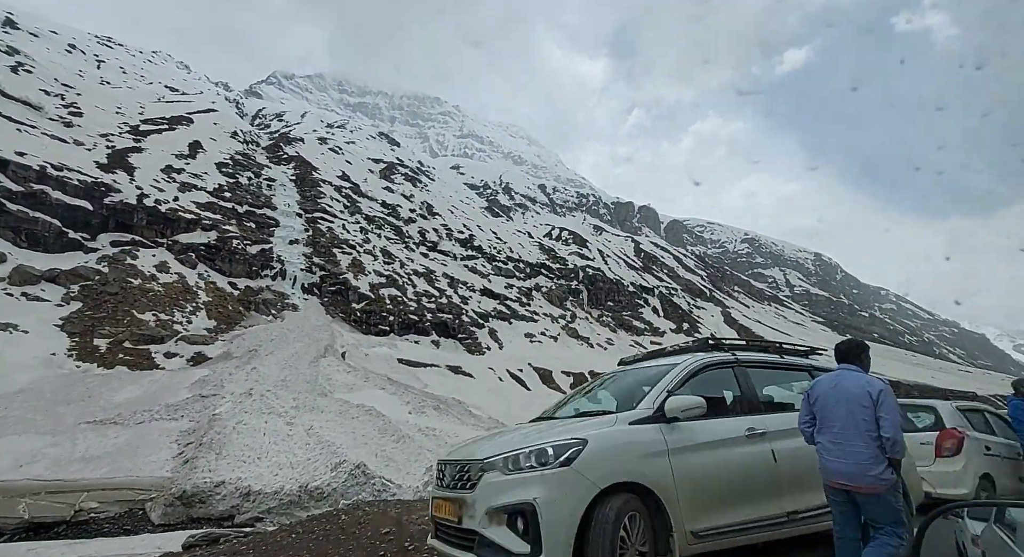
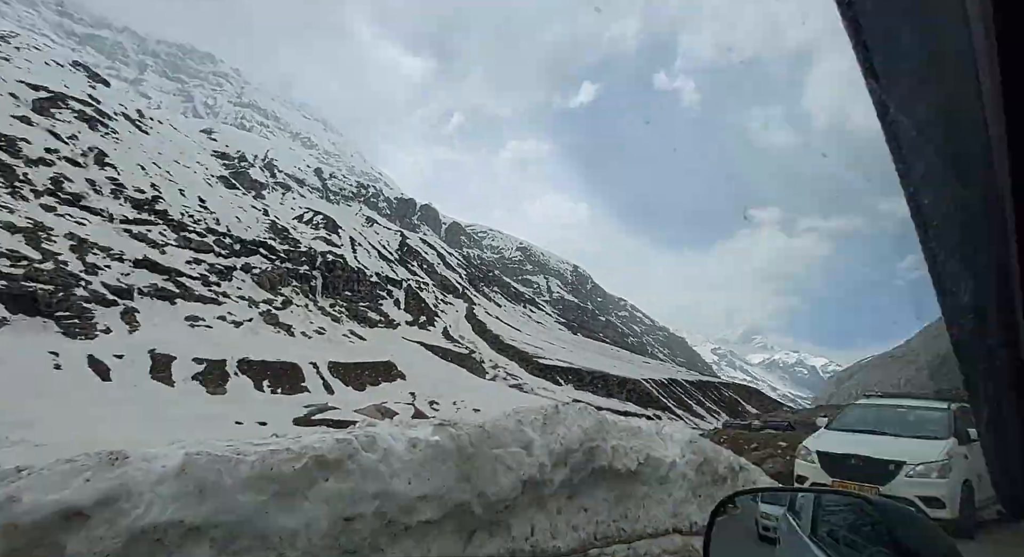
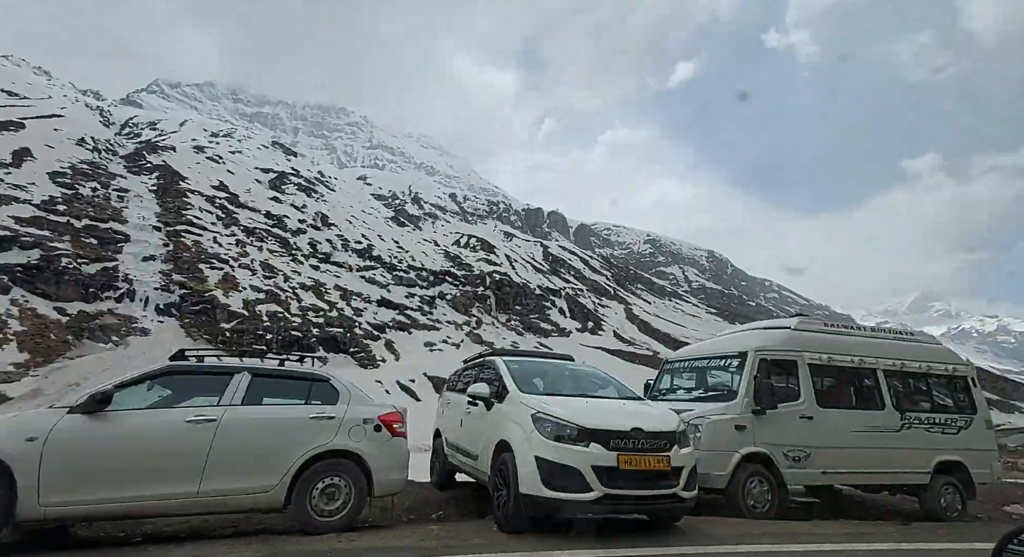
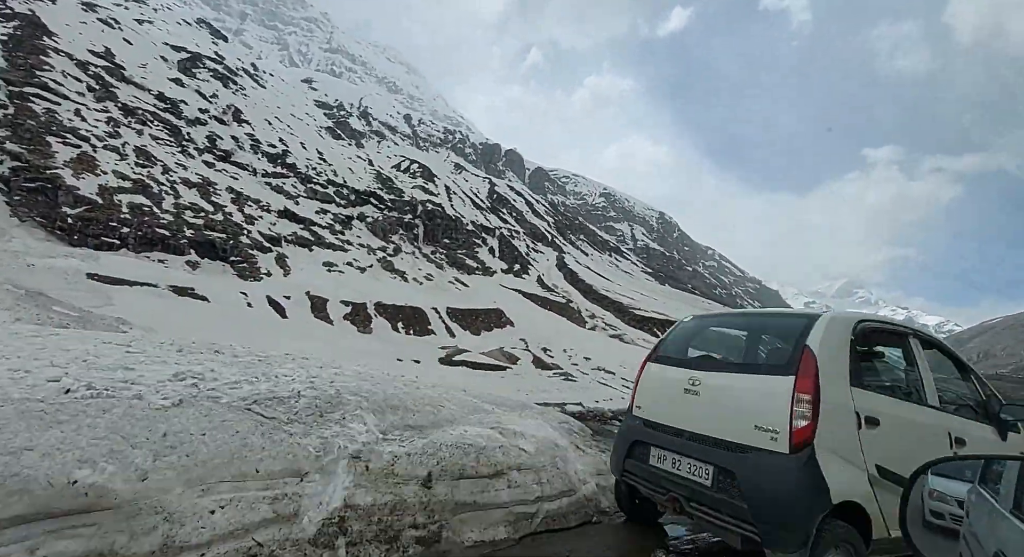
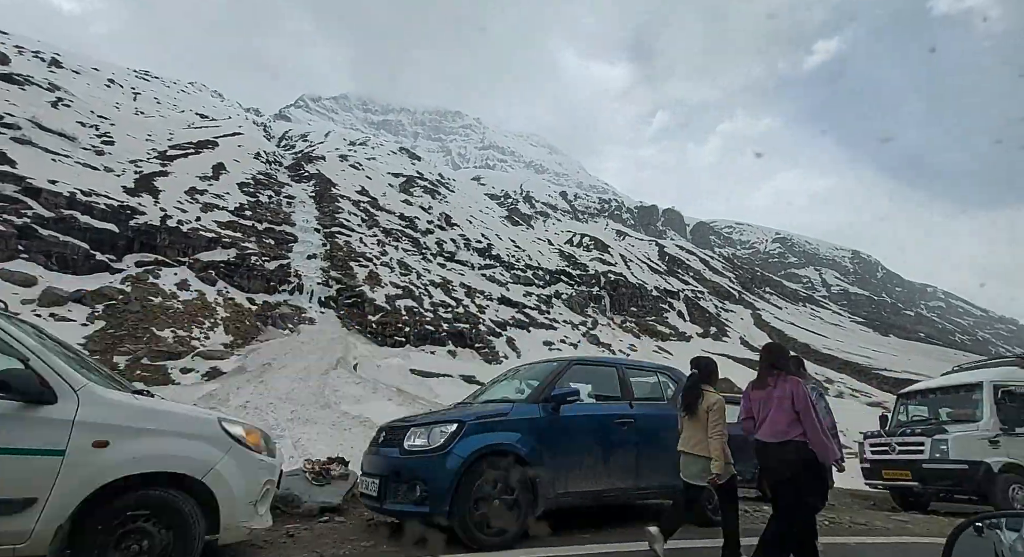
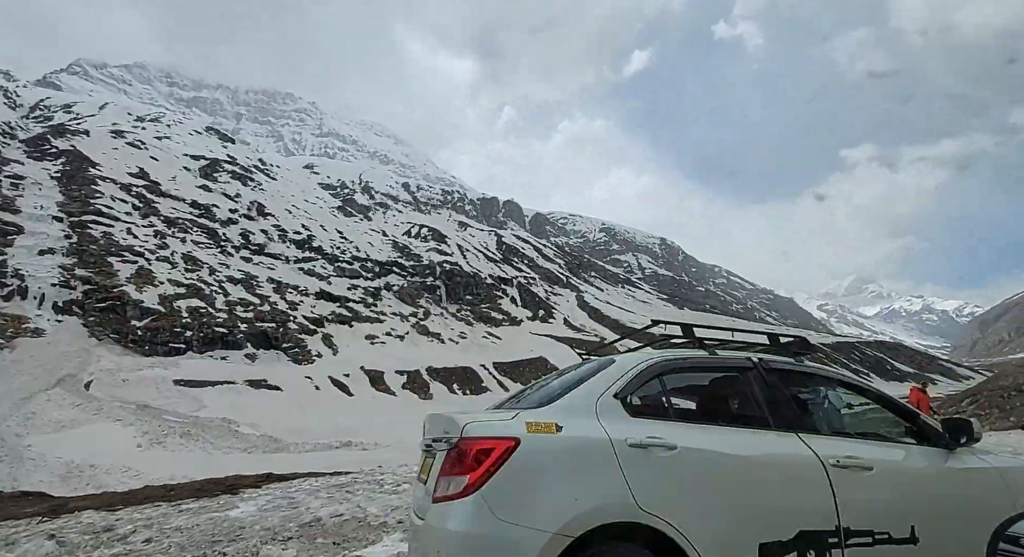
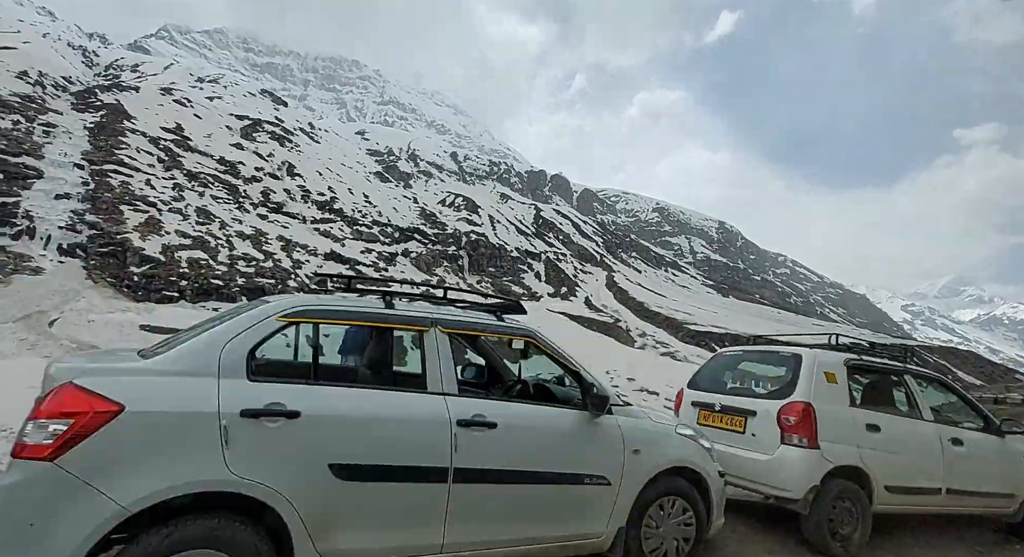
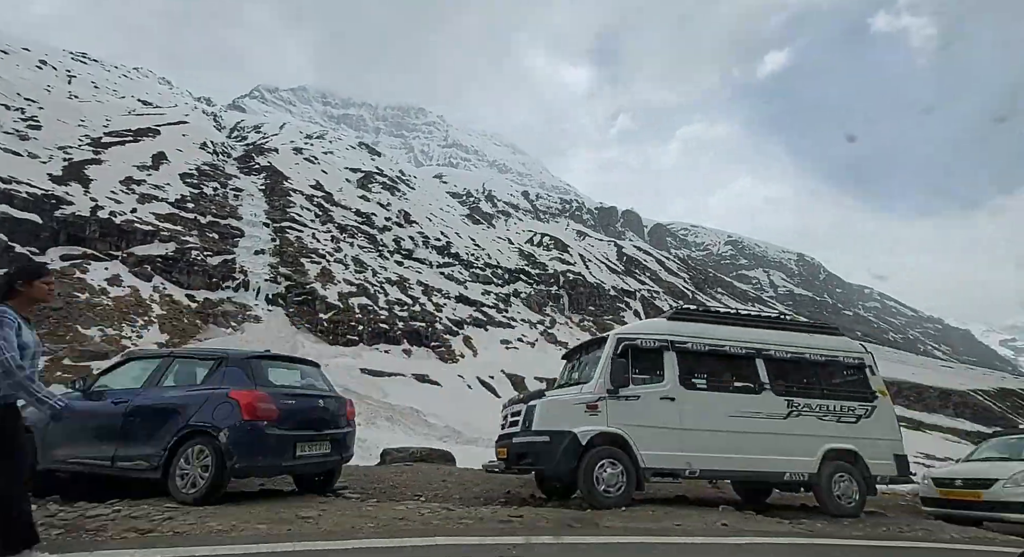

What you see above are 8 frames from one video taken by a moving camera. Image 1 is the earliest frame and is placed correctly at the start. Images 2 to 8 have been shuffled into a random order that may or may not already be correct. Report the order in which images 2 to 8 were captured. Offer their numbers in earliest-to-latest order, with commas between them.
5, 8, 3, 6, 4, 7, 2
